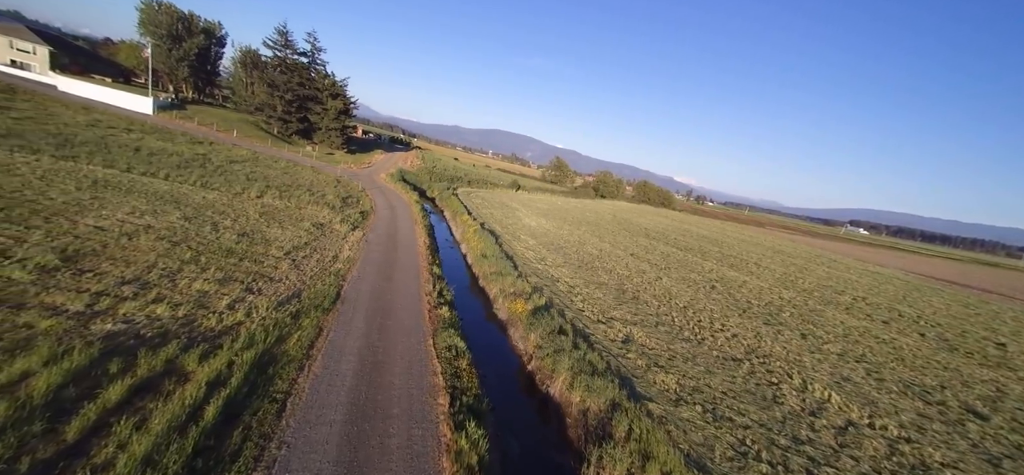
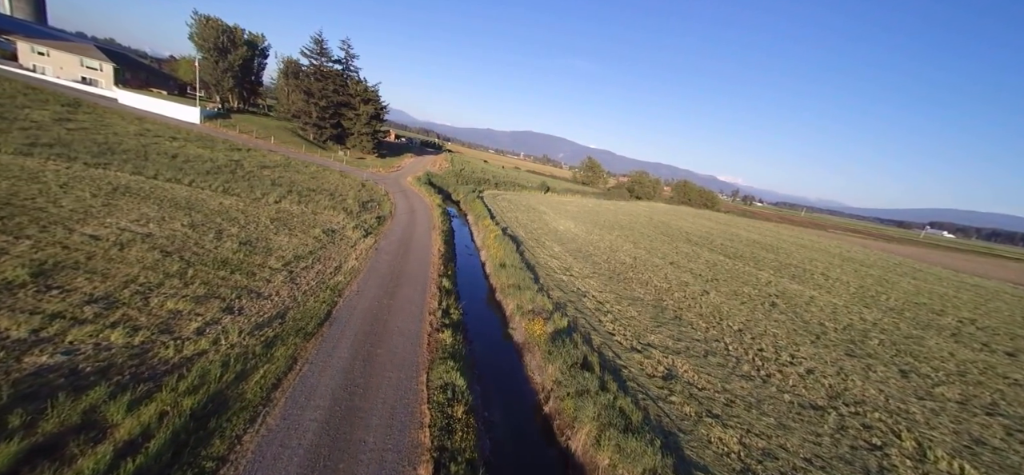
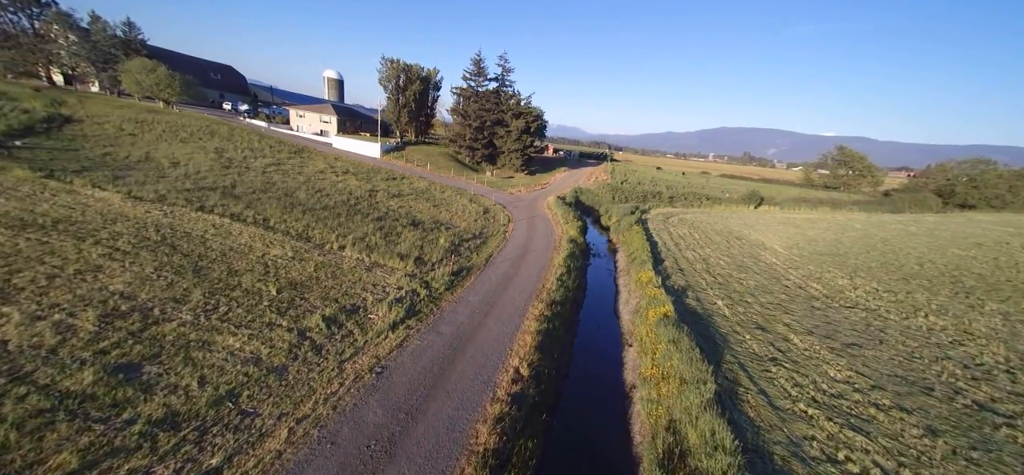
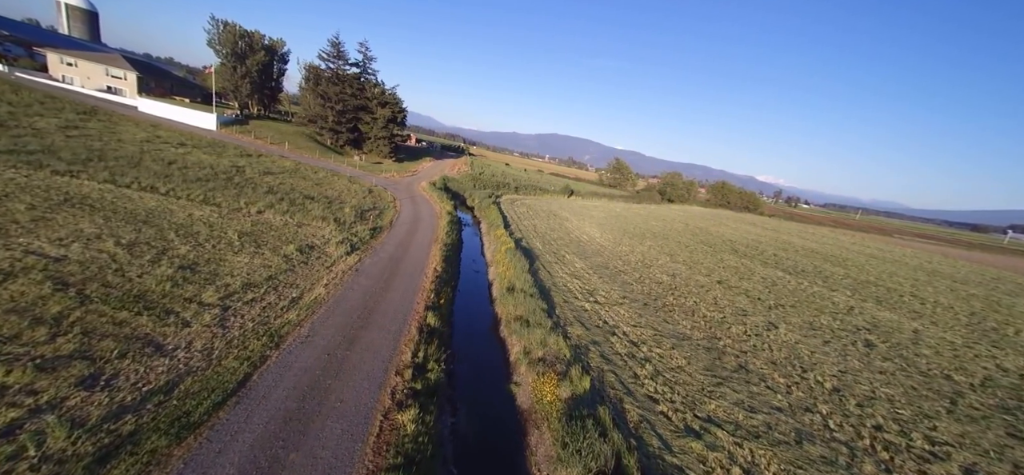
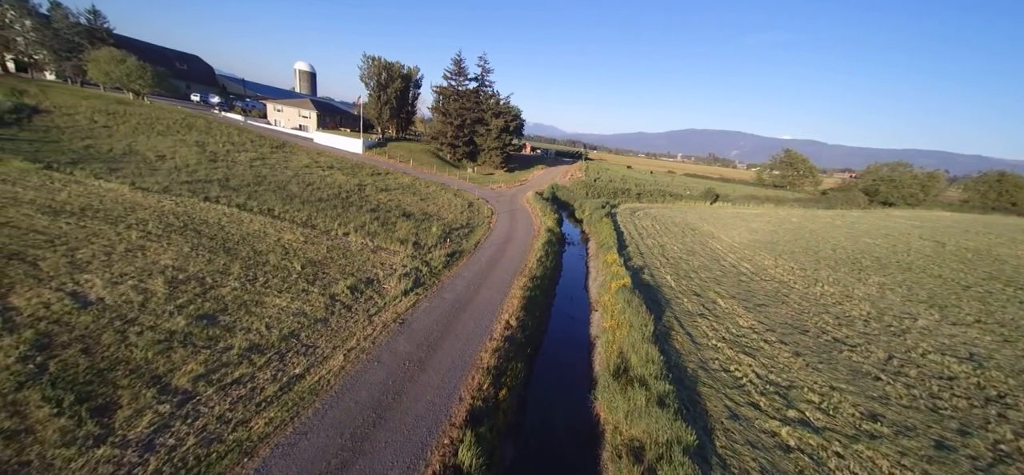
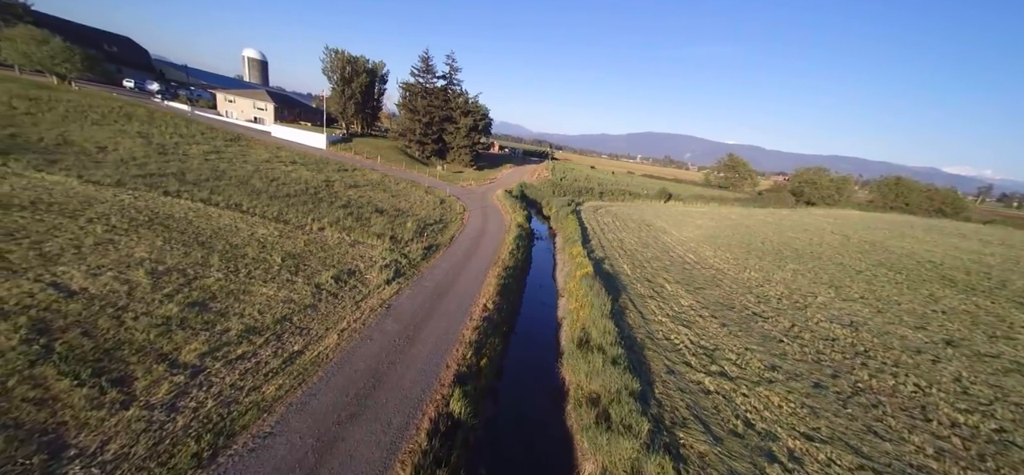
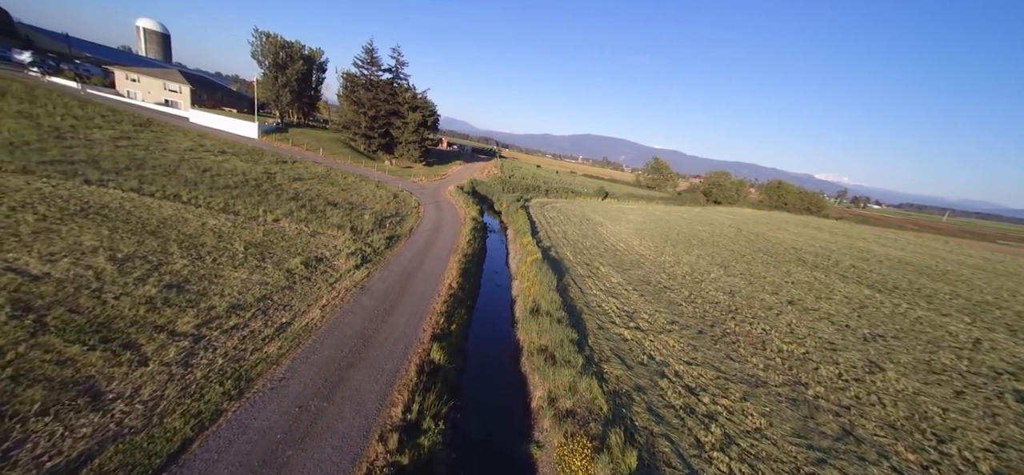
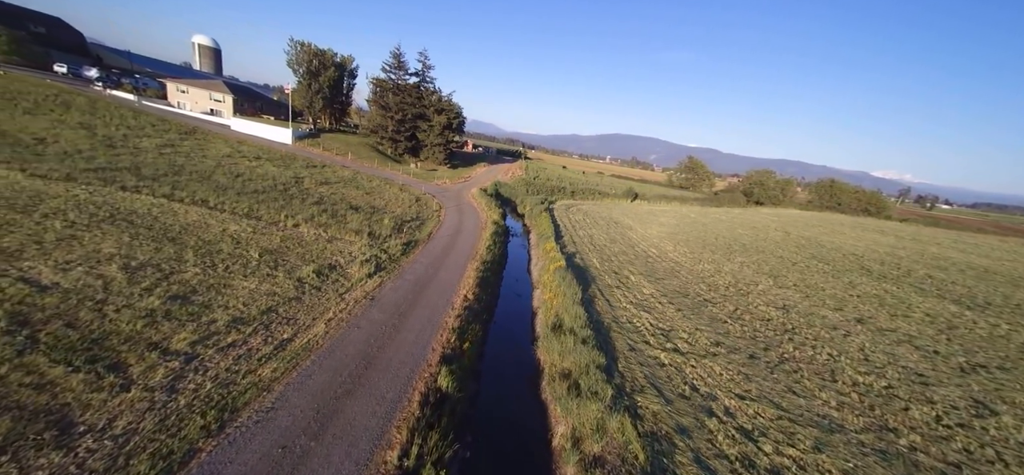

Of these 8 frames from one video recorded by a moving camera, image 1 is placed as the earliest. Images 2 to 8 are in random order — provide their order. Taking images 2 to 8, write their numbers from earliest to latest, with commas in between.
2, 4, 7, 8, 6, 5, 3
